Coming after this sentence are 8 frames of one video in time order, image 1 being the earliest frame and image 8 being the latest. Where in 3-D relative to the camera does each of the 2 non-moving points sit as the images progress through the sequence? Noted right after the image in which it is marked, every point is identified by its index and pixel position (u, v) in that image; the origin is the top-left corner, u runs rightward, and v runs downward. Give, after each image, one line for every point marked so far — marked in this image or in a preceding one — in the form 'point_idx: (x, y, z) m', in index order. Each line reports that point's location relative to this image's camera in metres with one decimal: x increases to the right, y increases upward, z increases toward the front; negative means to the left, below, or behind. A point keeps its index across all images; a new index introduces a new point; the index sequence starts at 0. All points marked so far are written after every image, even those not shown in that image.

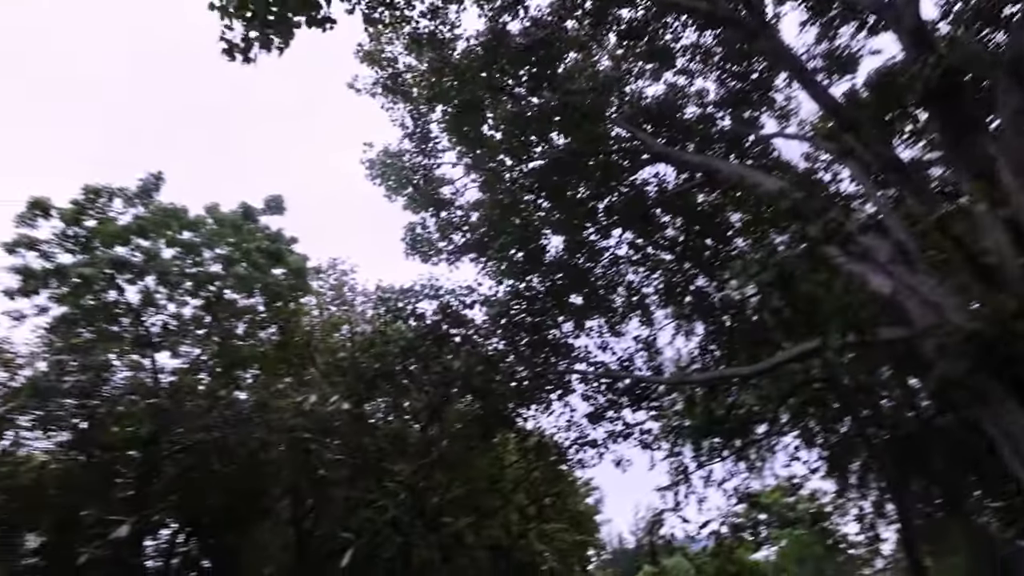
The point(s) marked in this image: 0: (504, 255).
0: (-0.2, +0.8, +12.4) m
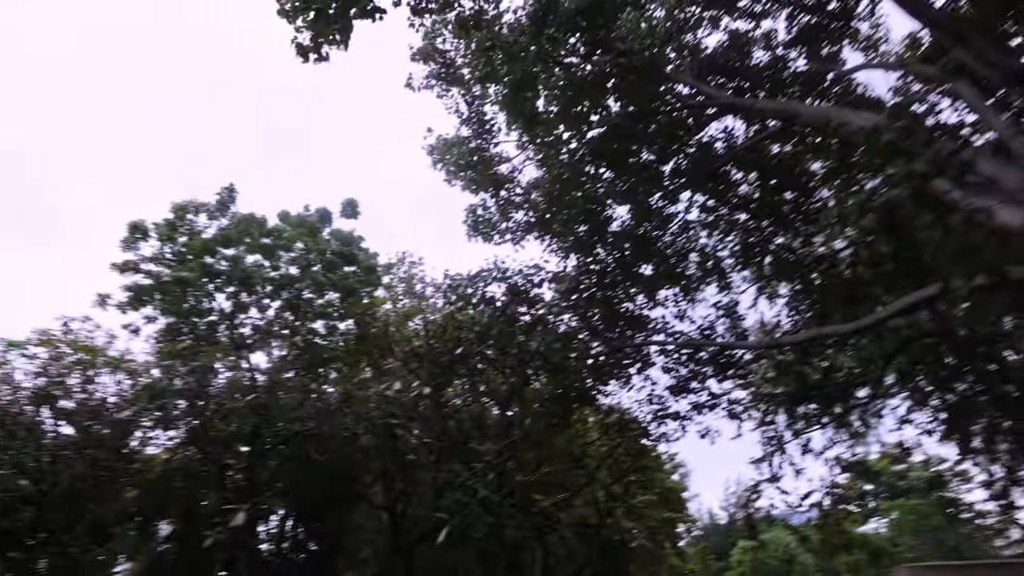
0: (+1.3, +1.4, +12.1) m
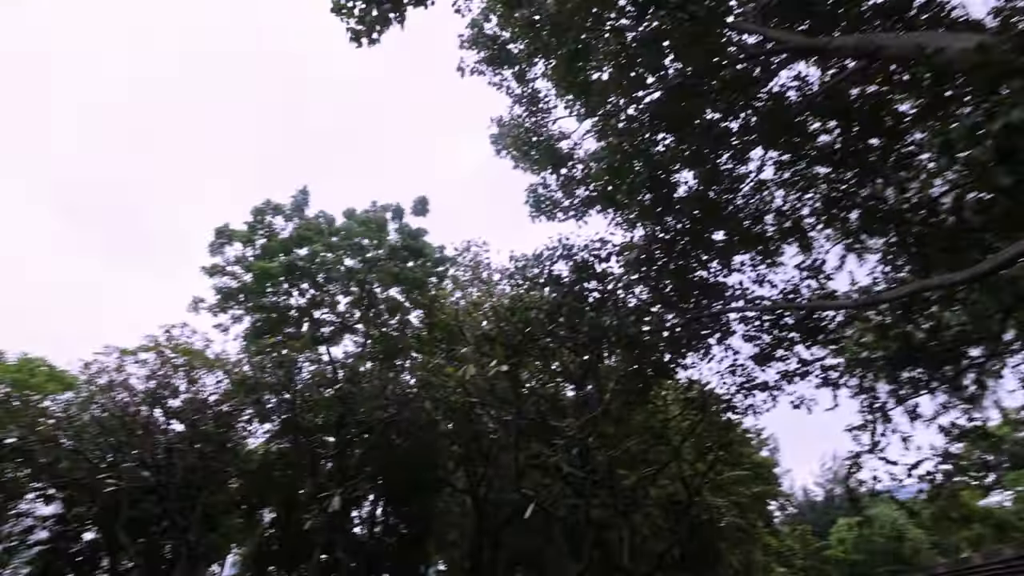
0: (+2.7, +2.0, +11.7) m
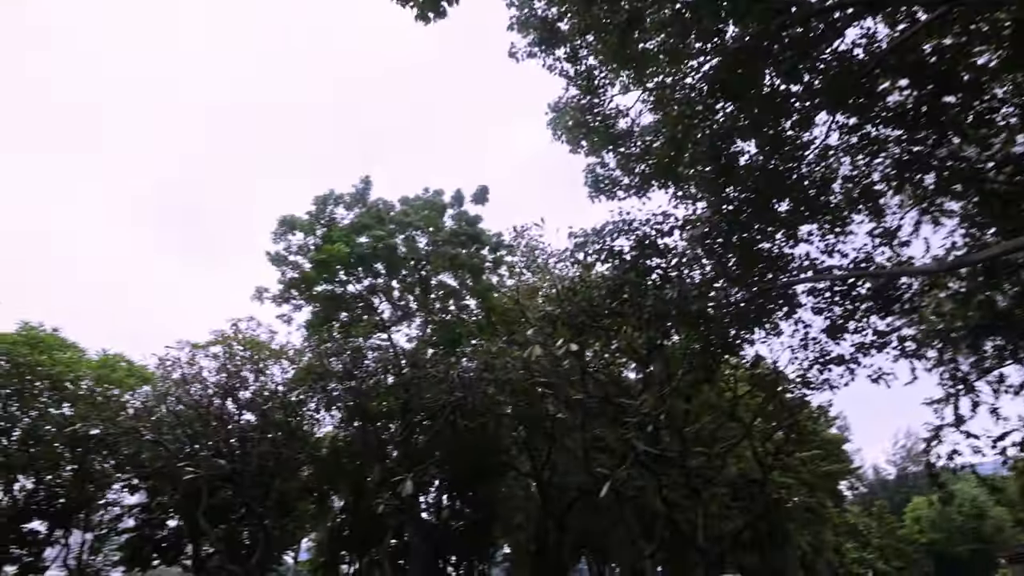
0: (+4.0, +2.6, +11.4) m
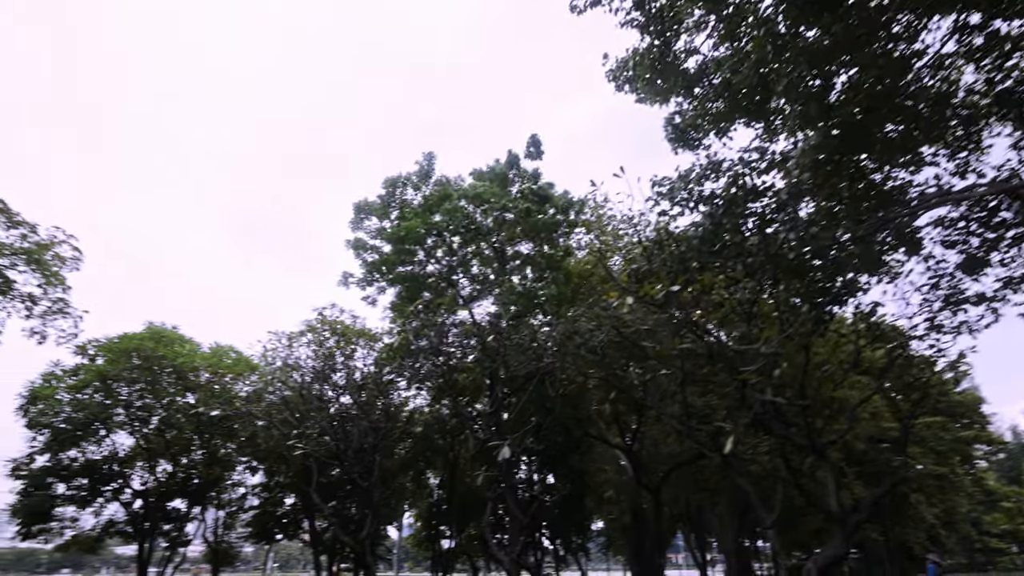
0: (+5.4, +3.7, +10.3) m
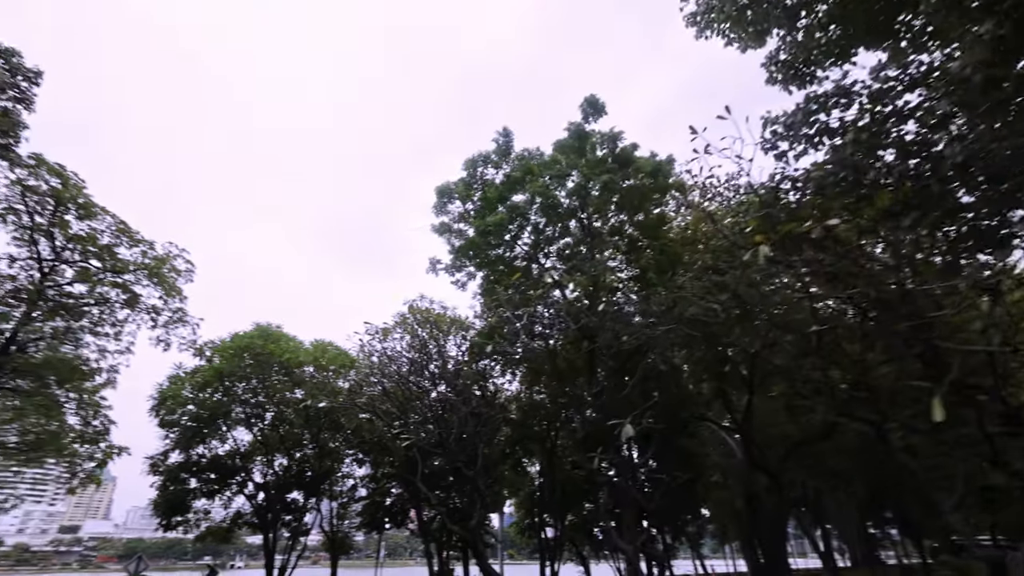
0: (+6.8, +4.6, +8.8) m
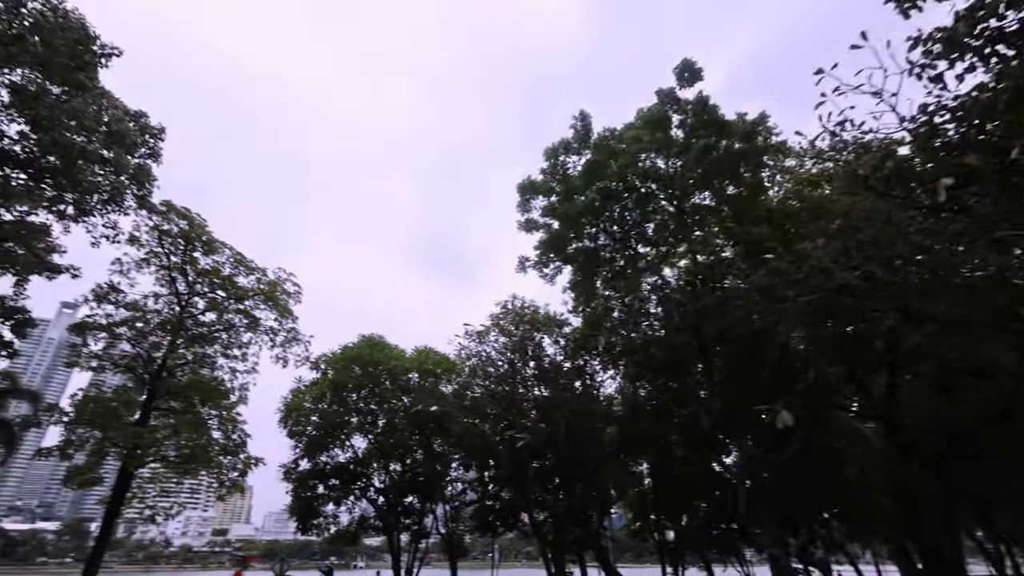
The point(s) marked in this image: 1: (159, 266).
0: (+7.8, +5.3, +7.3) m
1: (-14.0, +0.9, +20.0) m
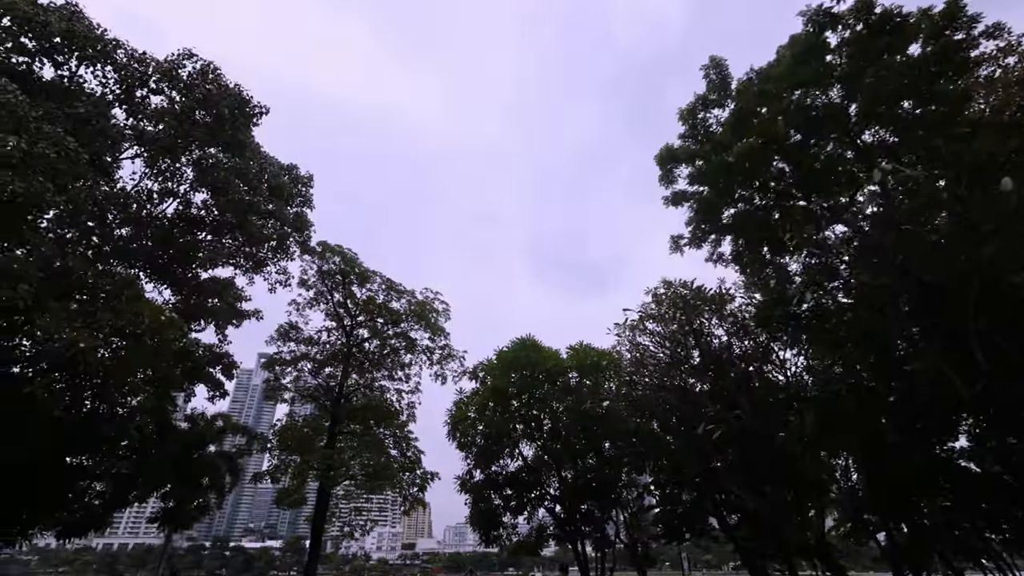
0: (+8.7, +6.8, +4.4) m
1: (-8.2, -0.7, +22.1) m
